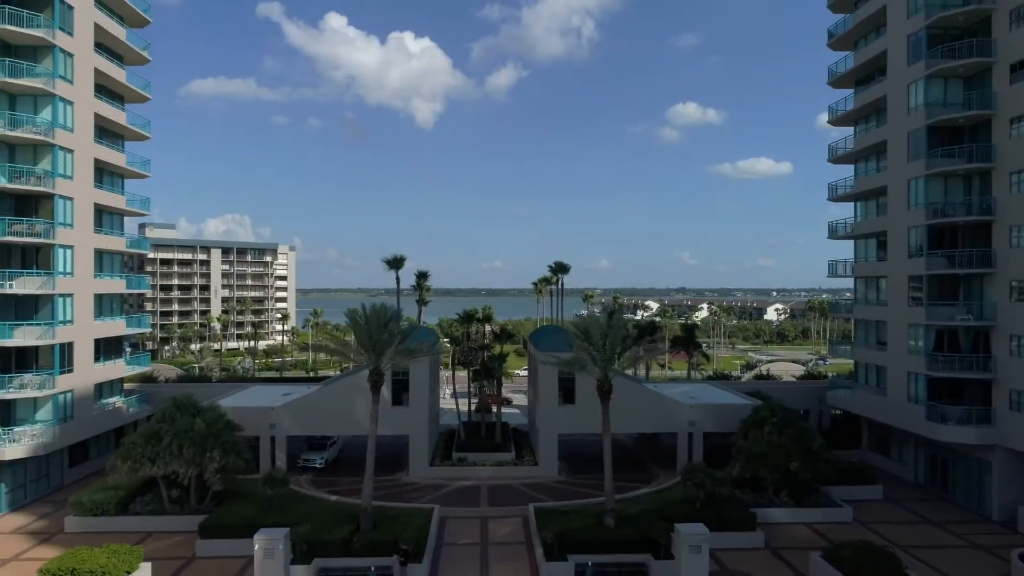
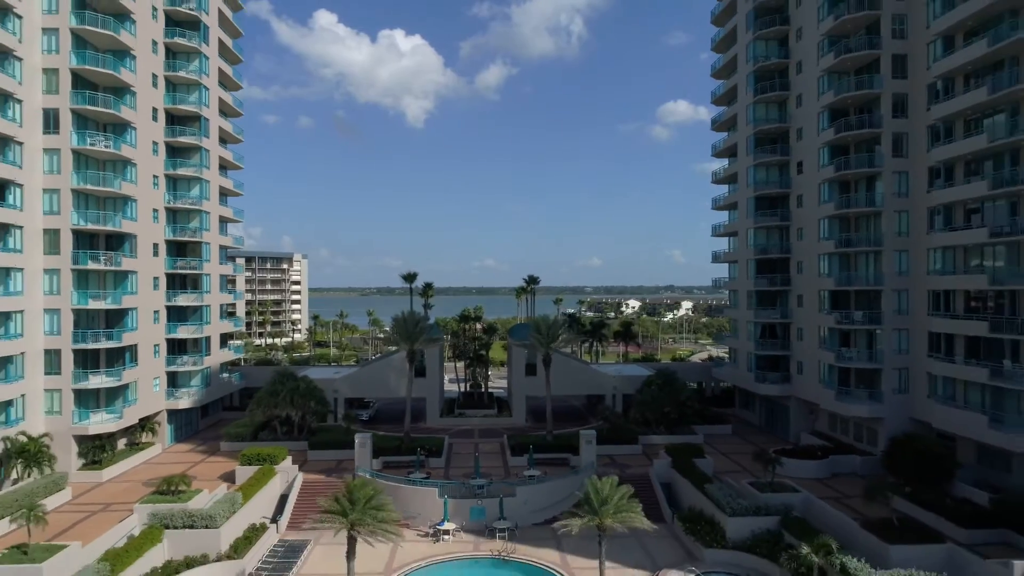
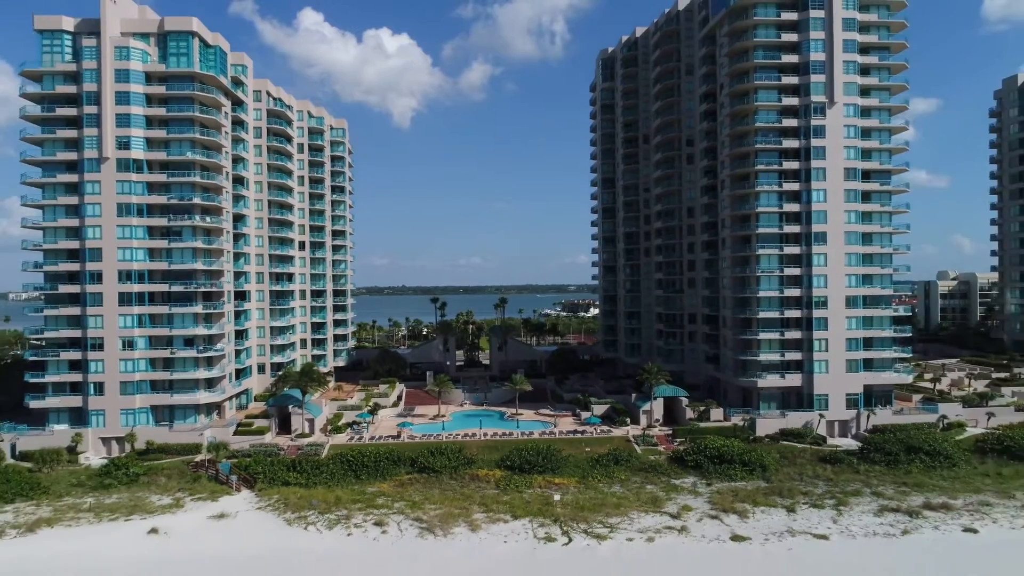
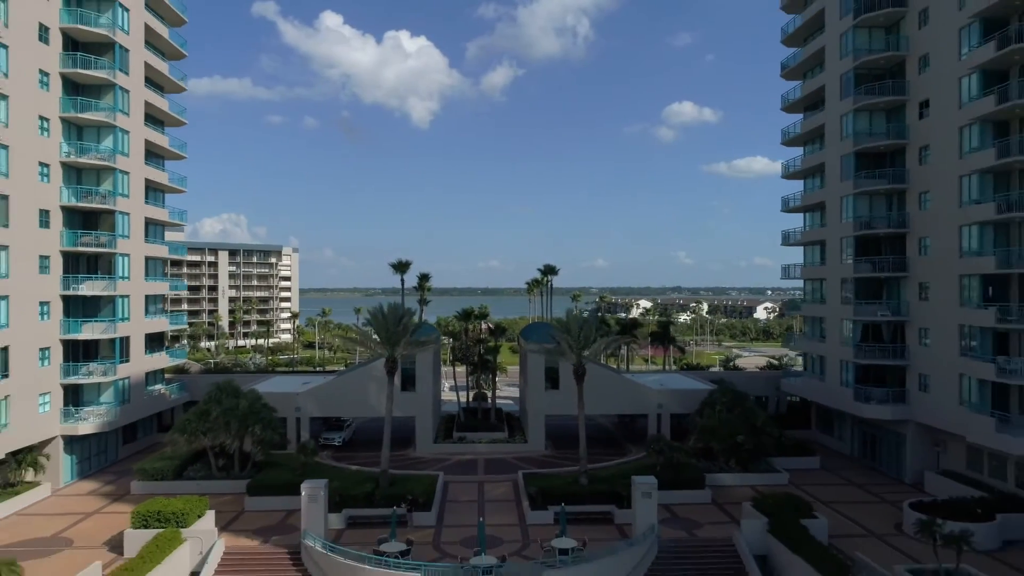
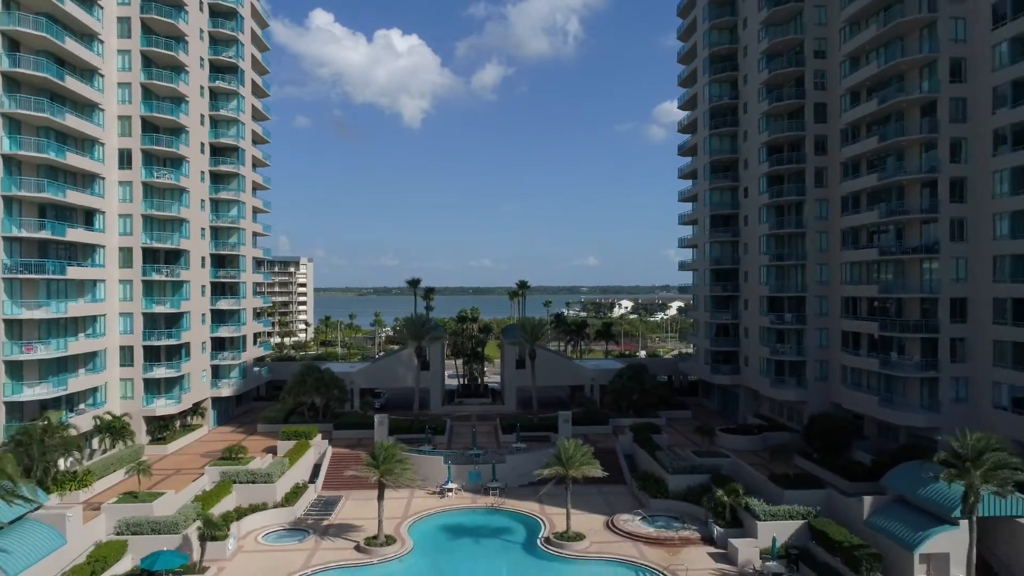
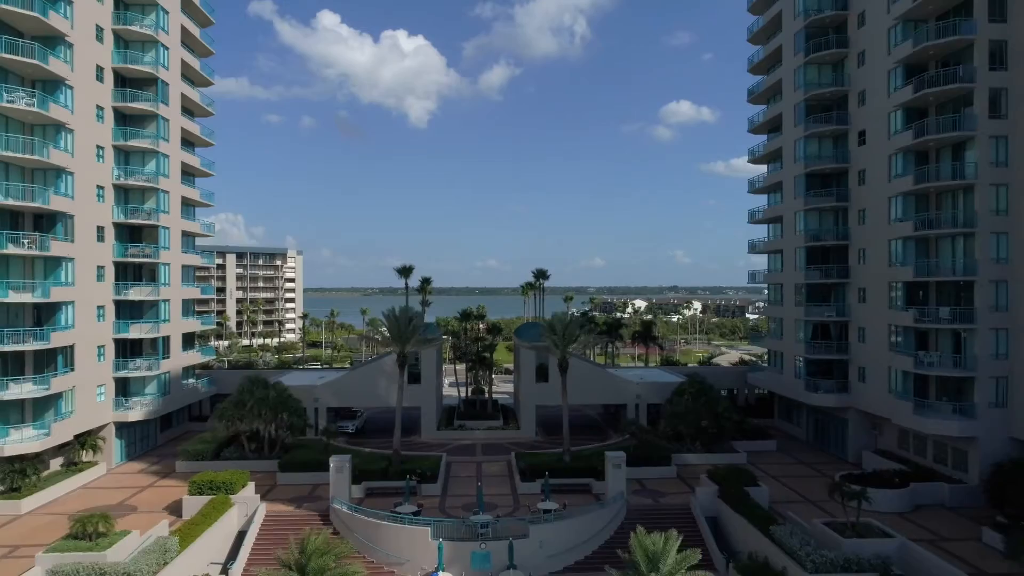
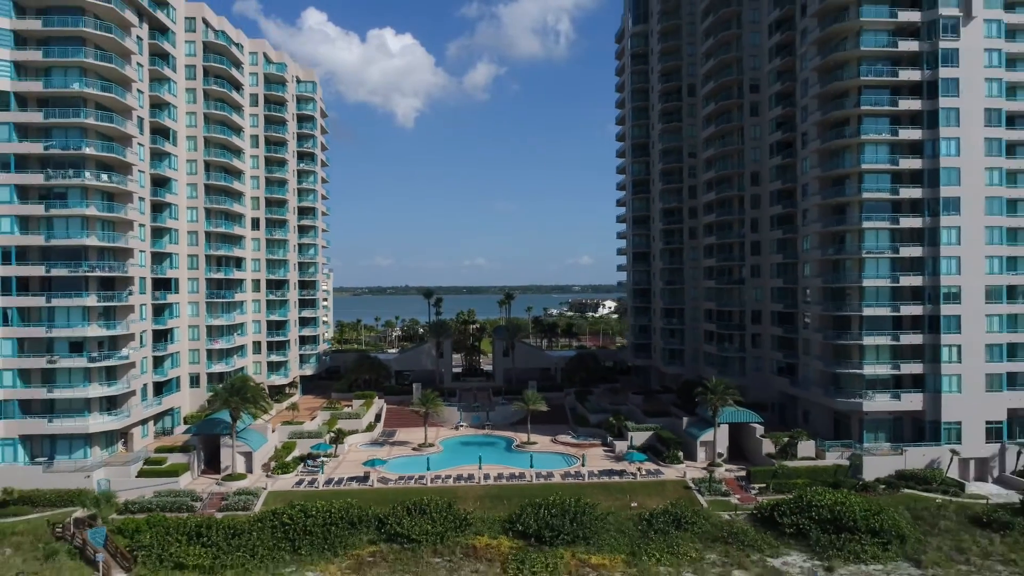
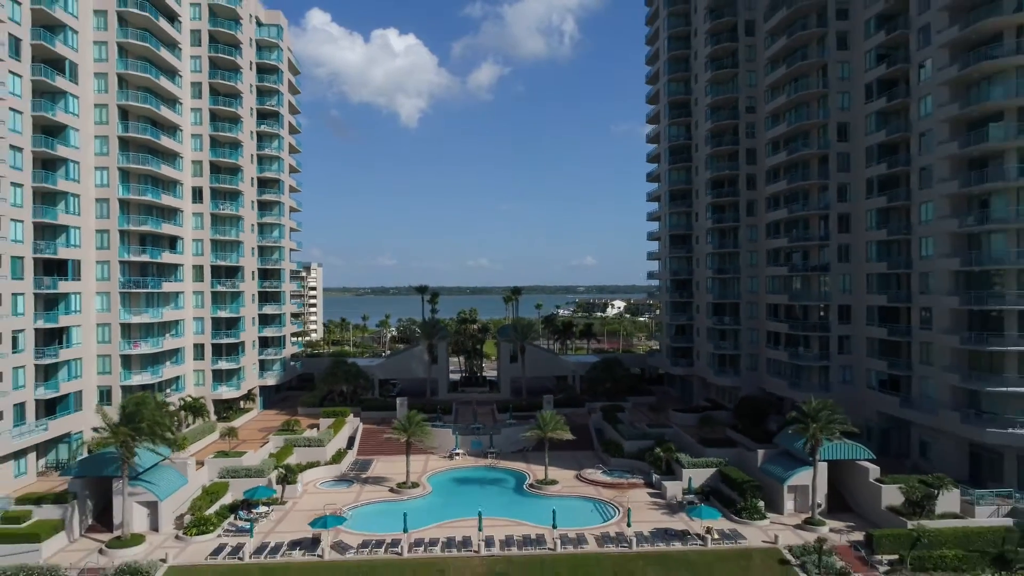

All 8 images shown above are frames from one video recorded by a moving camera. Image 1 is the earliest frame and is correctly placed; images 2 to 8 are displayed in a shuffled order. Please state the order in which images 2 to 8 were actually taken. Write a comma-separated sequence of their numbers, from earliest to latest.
4, 6, 2, 5, 8, 7, 3
